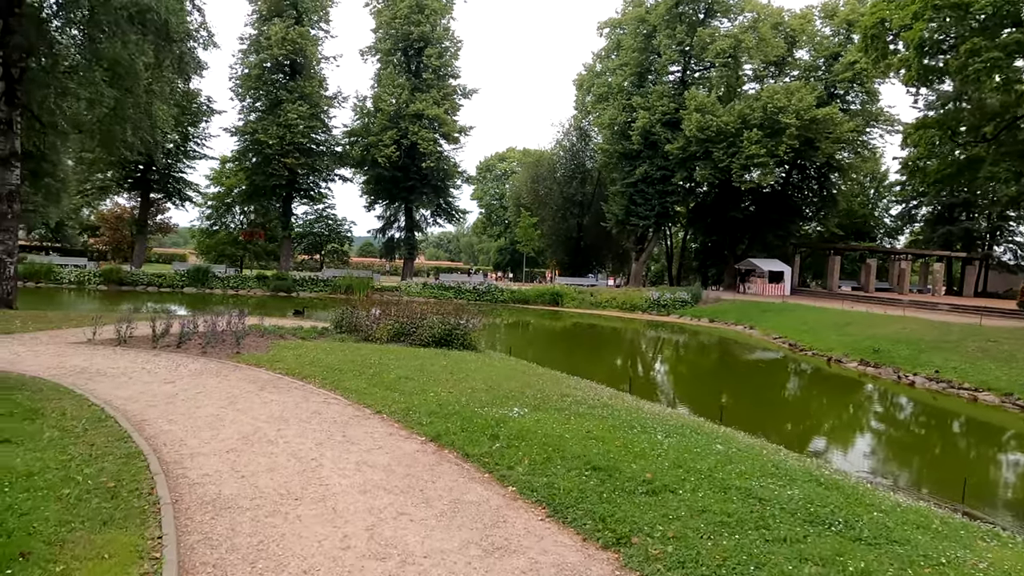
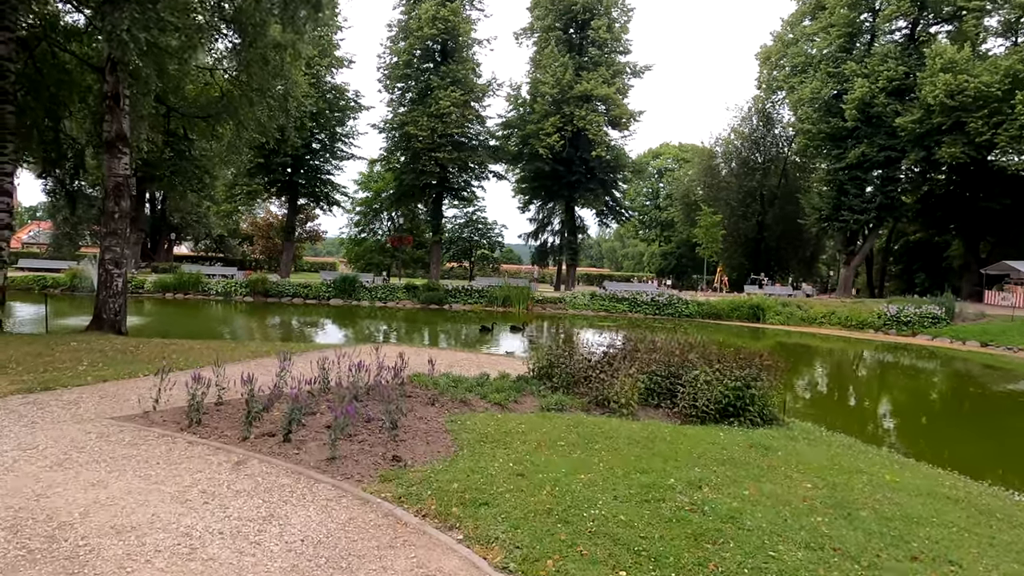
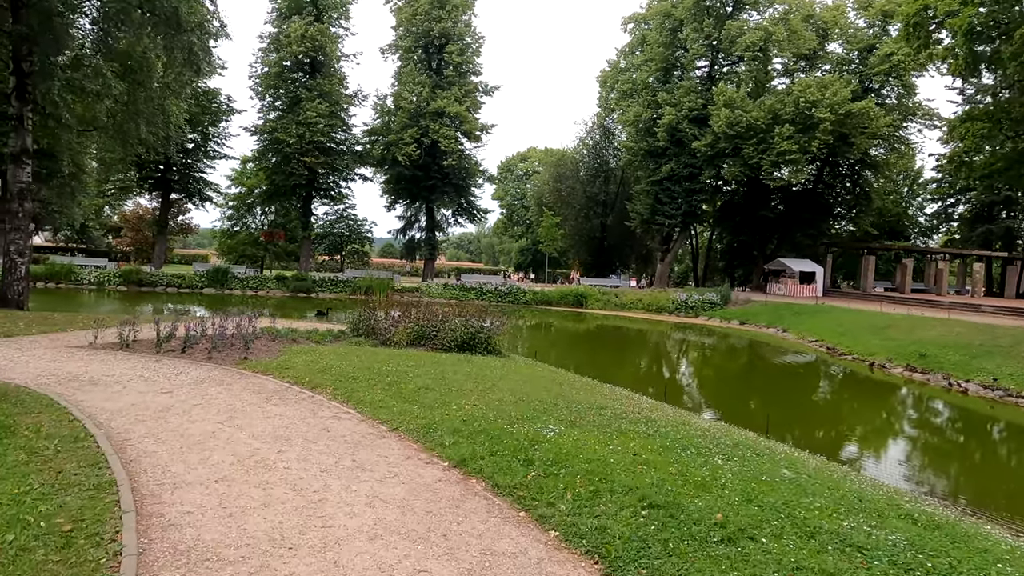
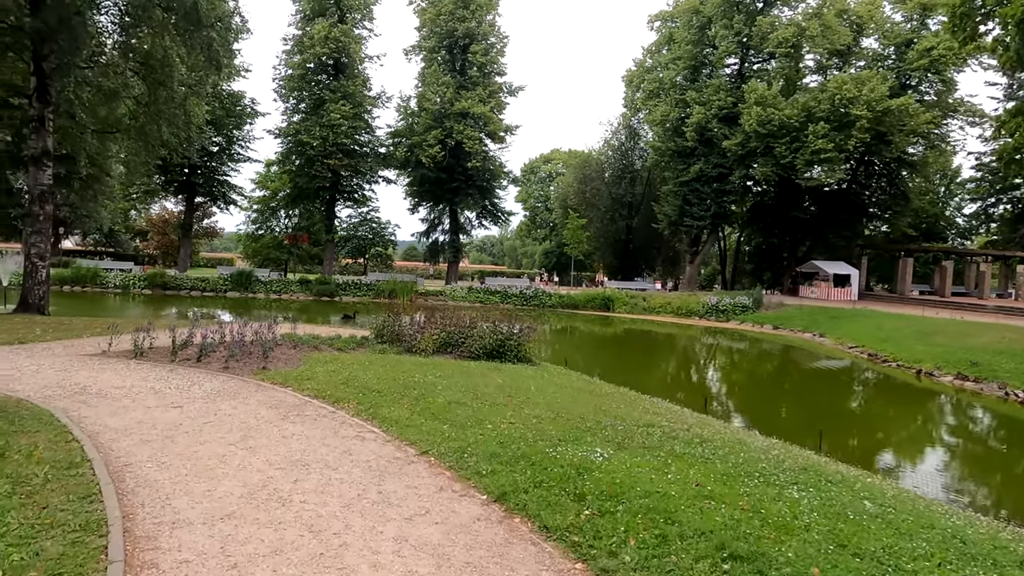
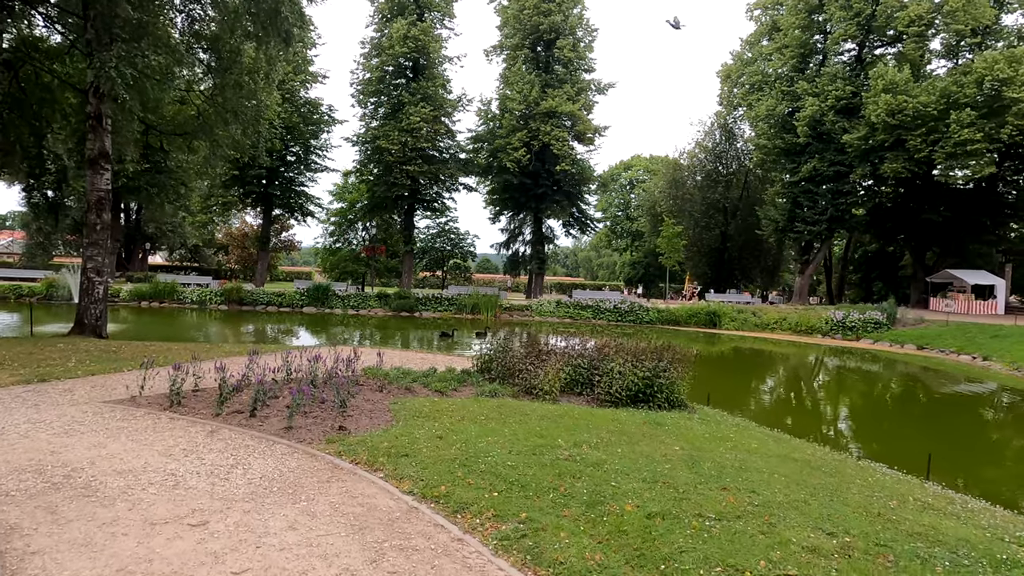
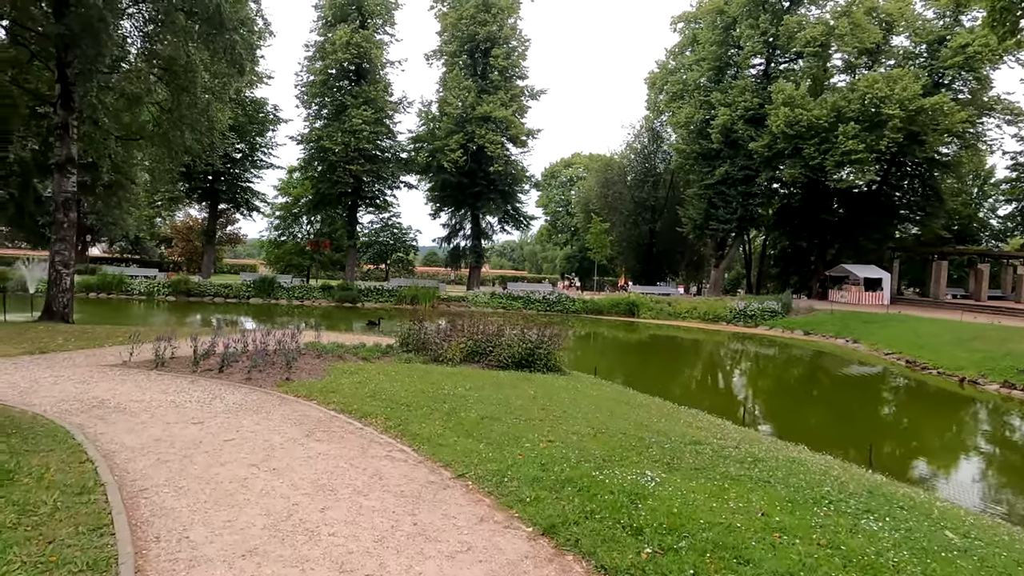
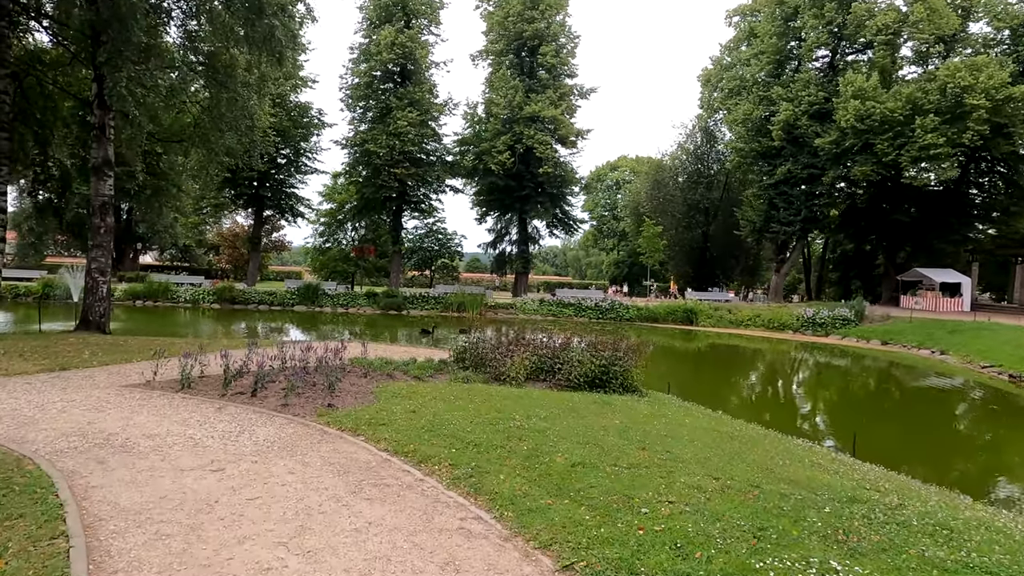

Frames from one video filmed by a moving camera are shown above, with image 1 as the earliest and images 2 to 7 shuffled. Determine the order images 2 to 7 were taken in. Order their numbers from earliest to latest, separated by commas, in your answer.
3, 4, 6, 7, 5, 2
